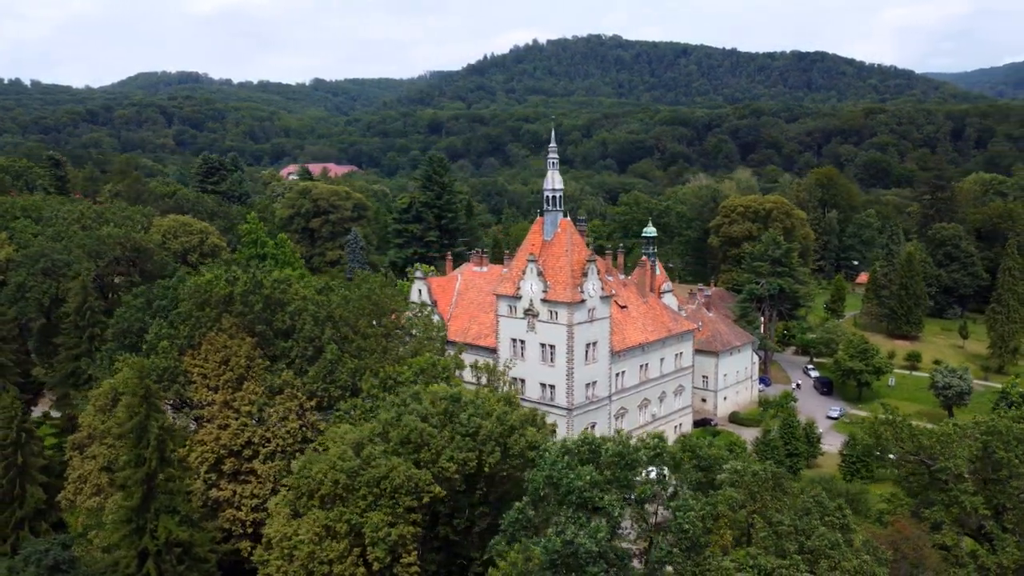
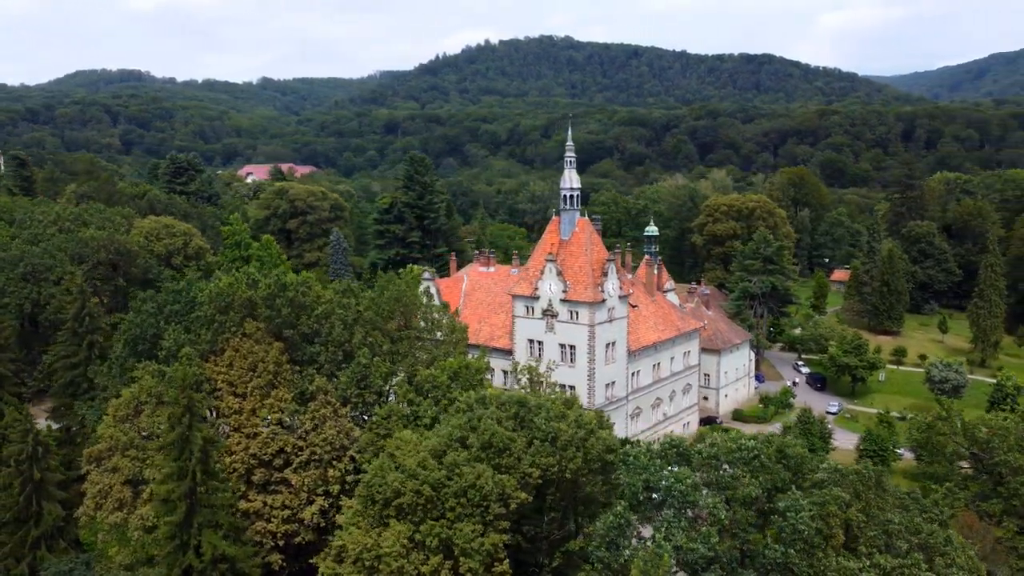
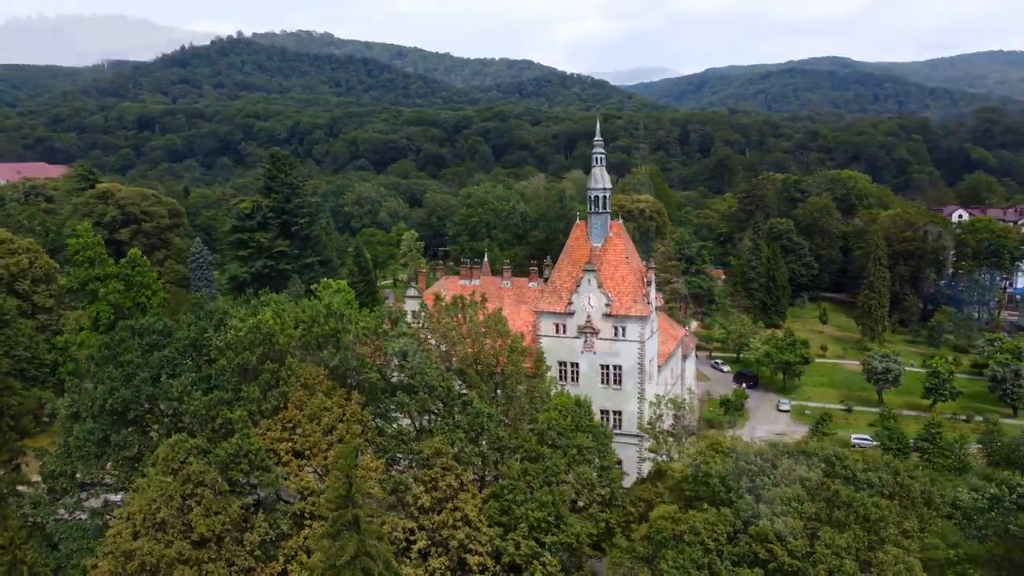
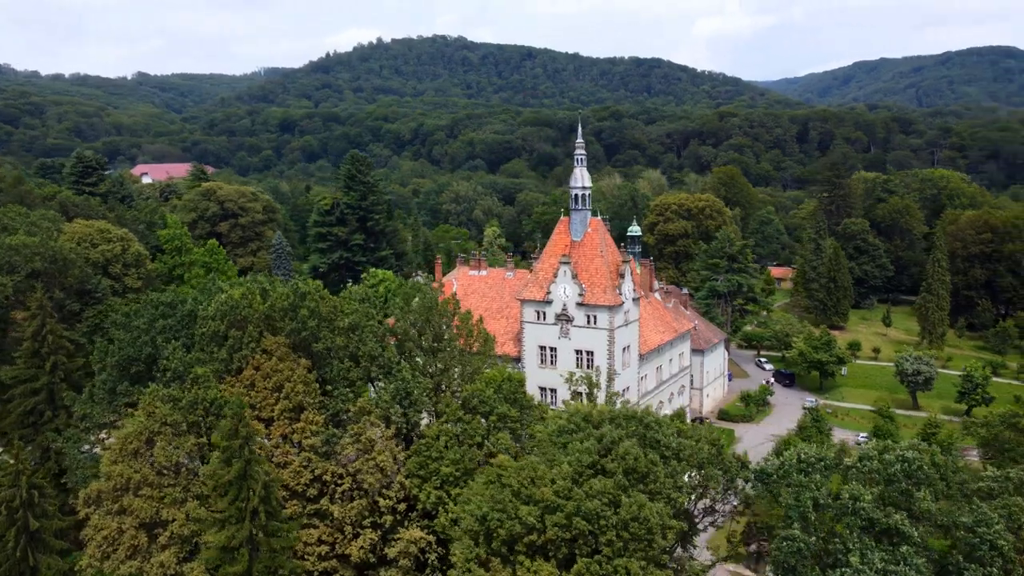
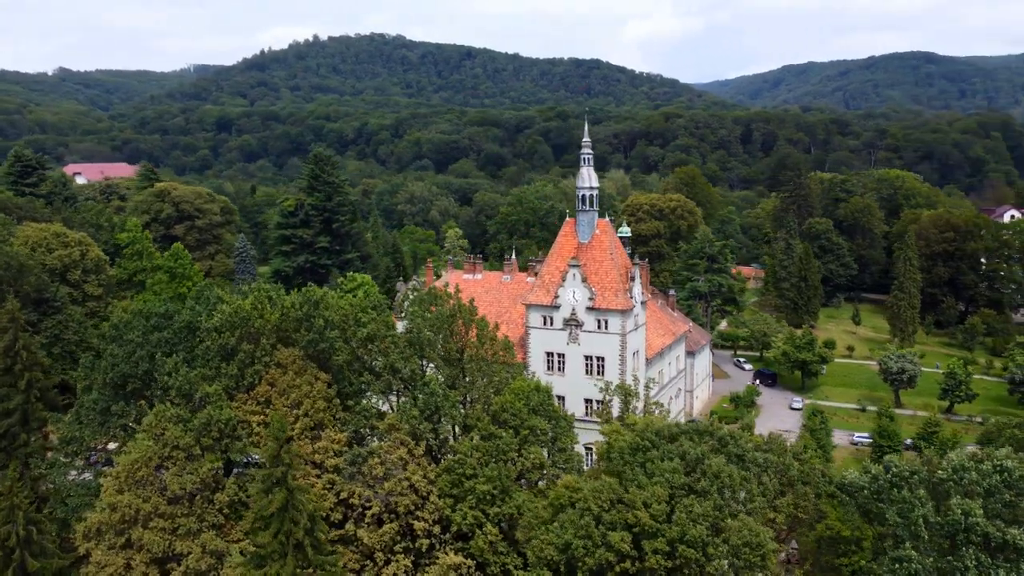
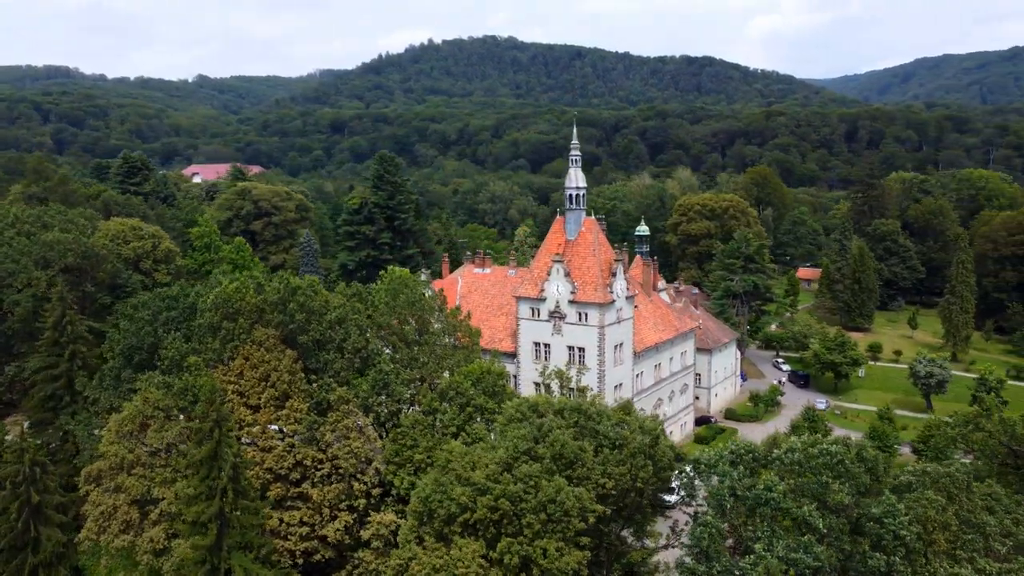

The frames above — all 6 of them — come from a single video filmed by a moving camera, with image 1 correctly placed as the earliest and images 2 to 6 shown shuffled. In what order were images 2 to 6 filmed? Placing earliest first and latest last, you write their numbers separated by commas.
2, 6, 4, 5, 3
